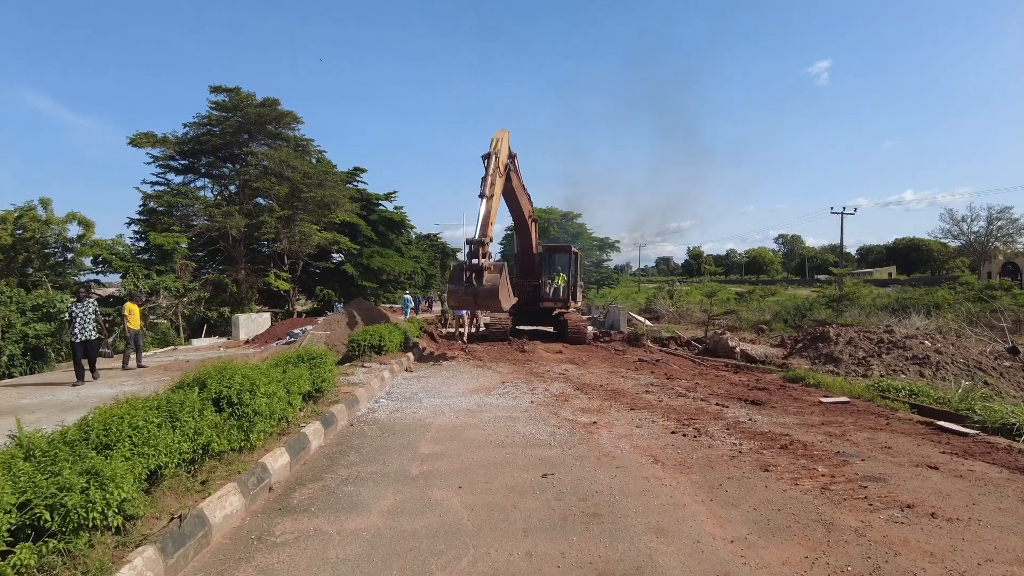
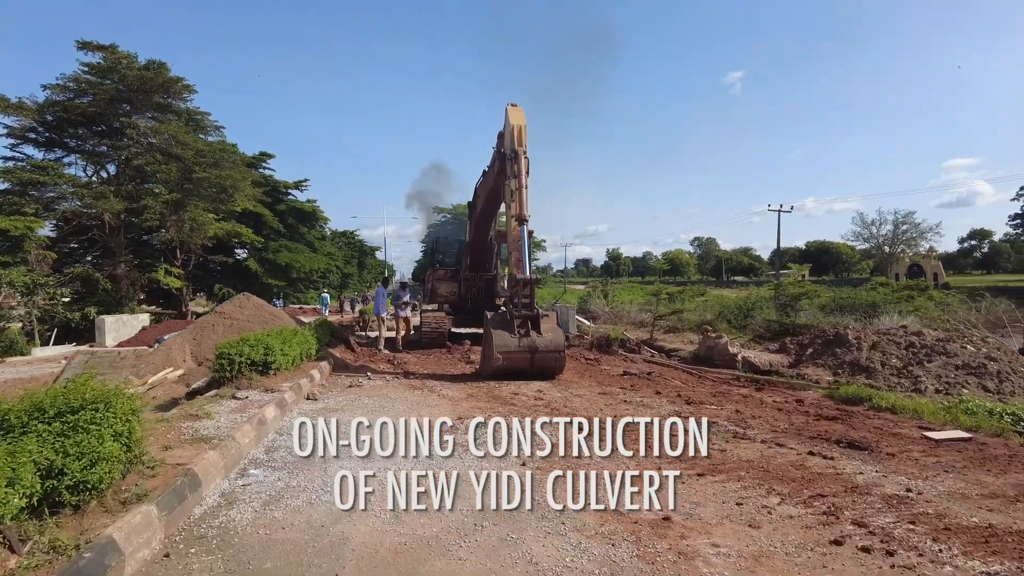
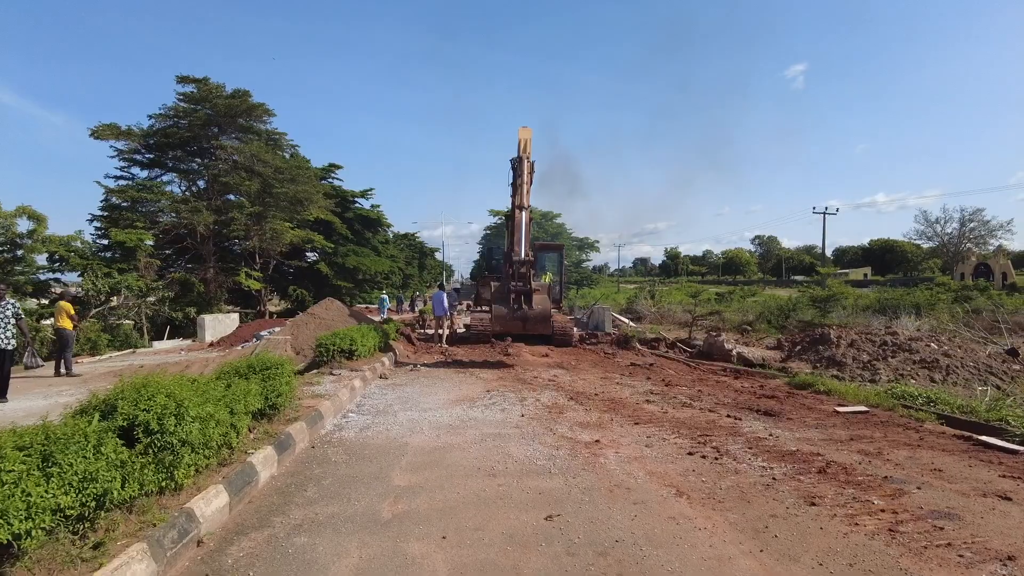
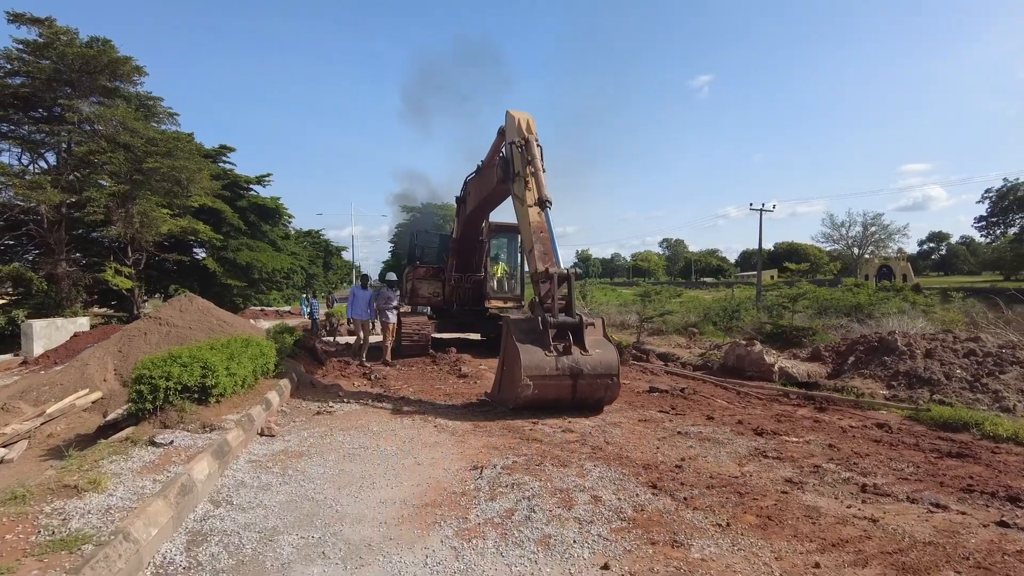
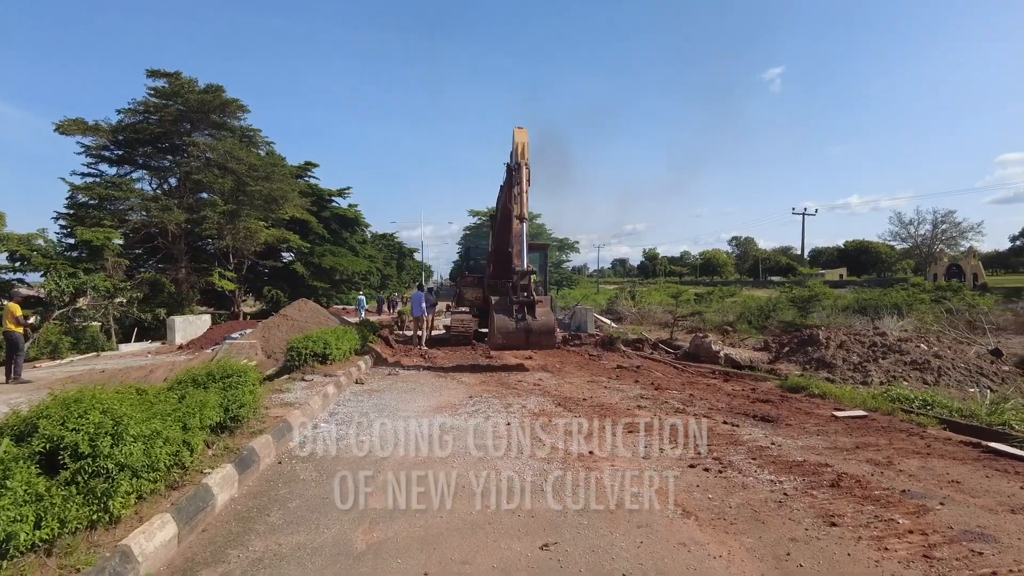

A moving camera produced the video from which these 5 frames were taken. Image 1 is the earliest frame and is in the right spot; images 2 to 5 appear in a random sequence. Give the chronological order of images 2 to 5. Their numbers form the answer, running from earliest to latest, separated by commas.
3, 5, 2, 4
